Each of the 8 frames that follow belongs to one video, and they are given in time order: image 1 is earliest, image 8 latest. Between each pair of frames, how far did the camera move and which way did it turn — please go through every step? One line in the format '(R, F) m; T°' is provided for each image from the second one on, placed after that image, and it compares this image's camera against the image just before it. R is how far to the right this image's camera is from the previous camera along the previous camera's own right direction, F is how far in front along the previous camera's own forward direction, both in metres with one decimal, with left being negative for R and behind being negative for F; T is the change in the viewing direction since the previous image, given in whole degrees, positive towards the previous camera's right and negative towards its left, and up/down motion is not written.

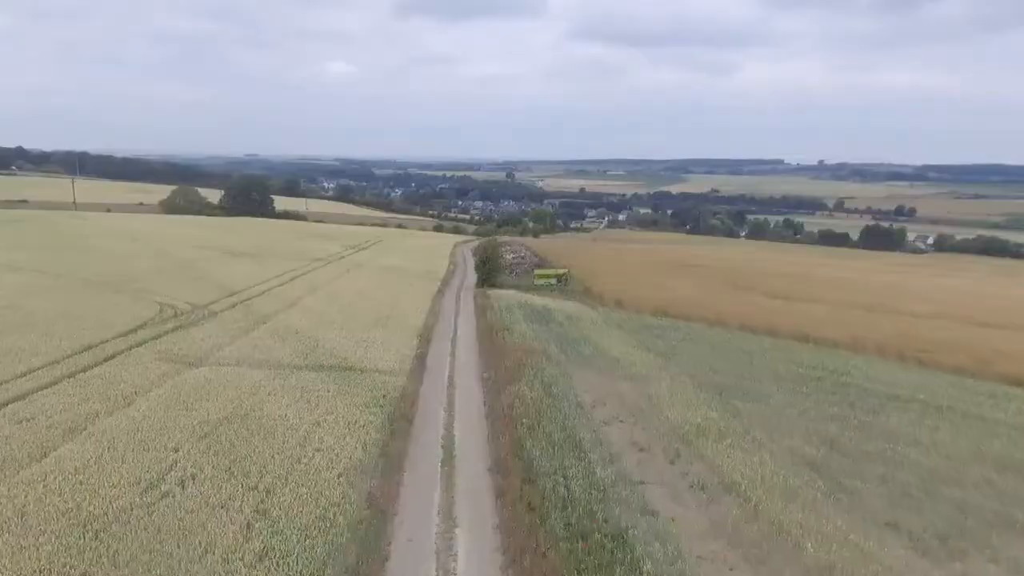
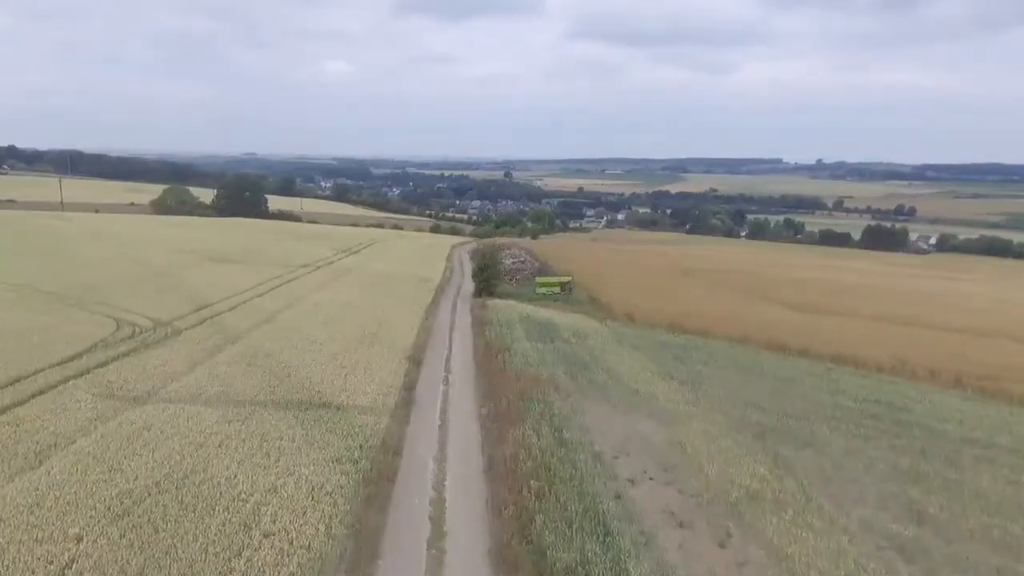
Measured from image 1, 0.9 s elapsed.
(-0.1, +3.5) m; 0°
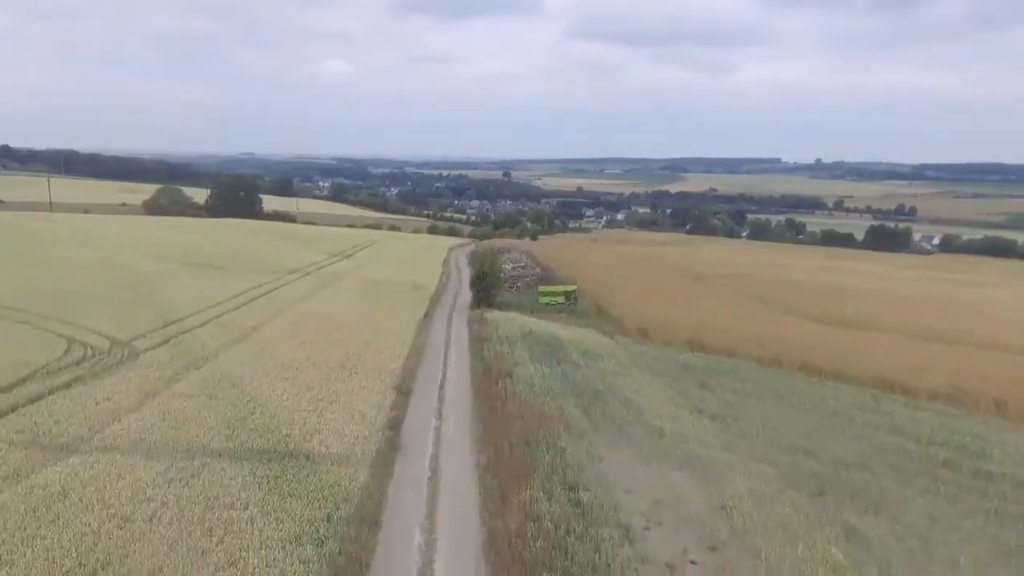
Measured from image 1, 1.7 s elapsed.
(-0.1, +3.2) m; 0°
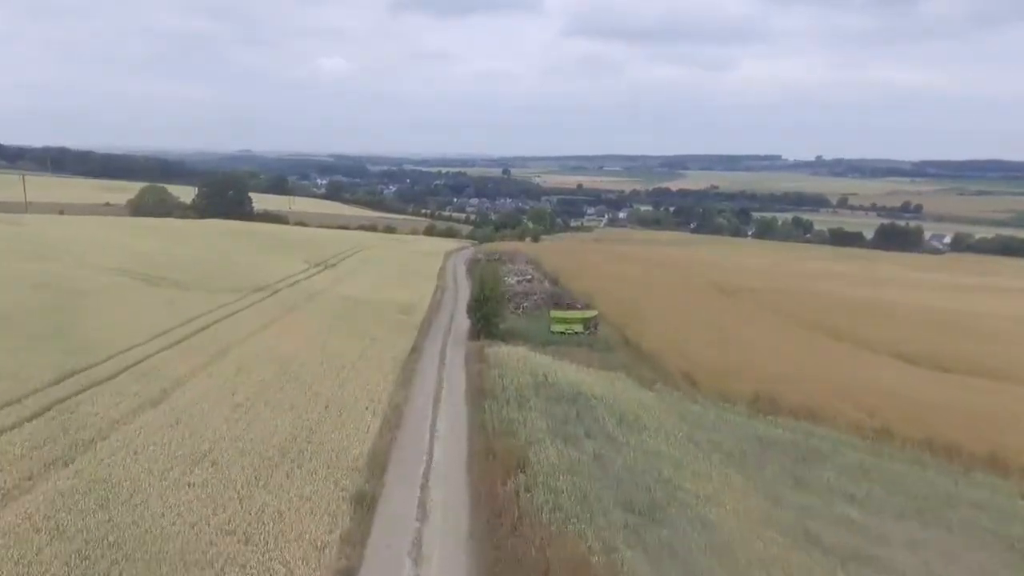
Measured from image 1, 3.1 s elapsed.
(-0.3, +7.4) m; 0°
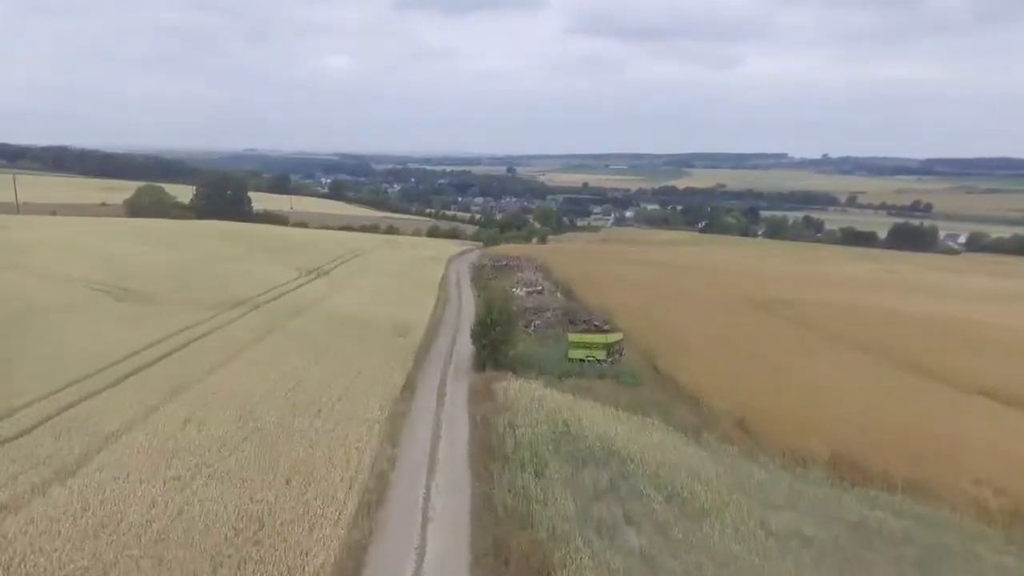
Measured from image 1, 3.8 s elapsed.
(-0.3, +4.8) m; 0°
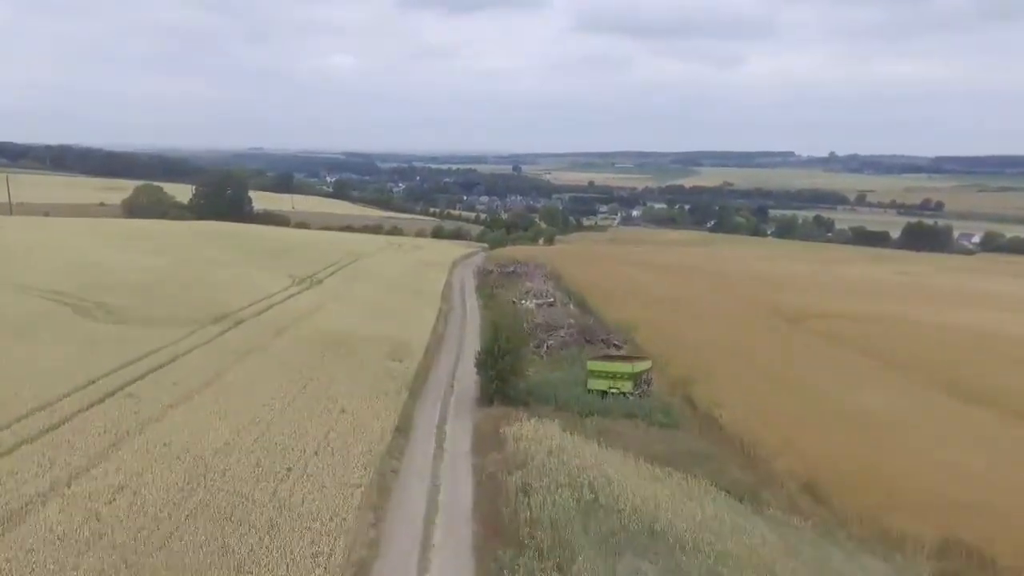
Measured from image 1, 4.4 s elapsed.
(-0.2, +4.1) m; 0°
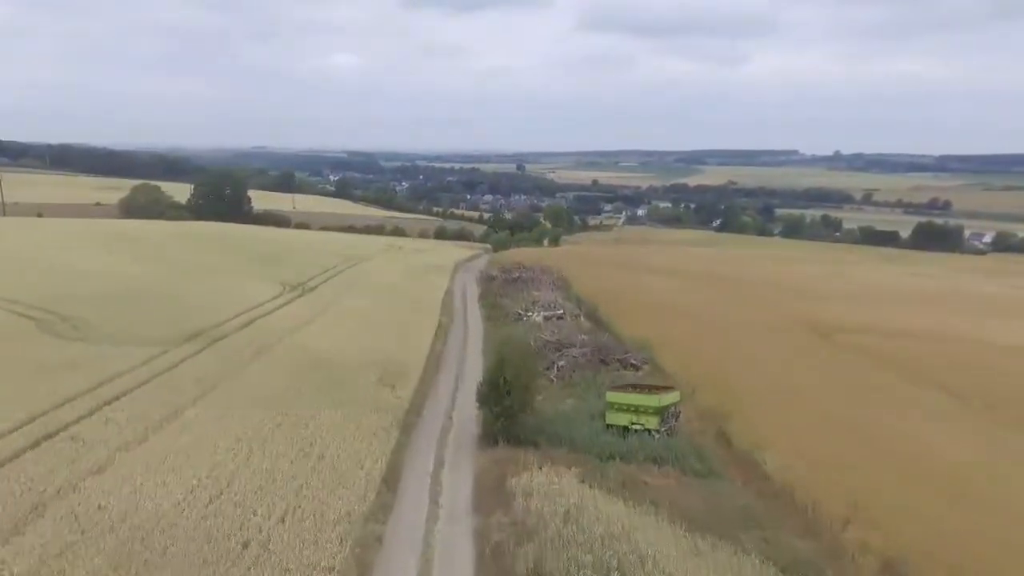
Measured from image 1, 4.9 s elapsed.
(-0.1, +3.3) m; 0°
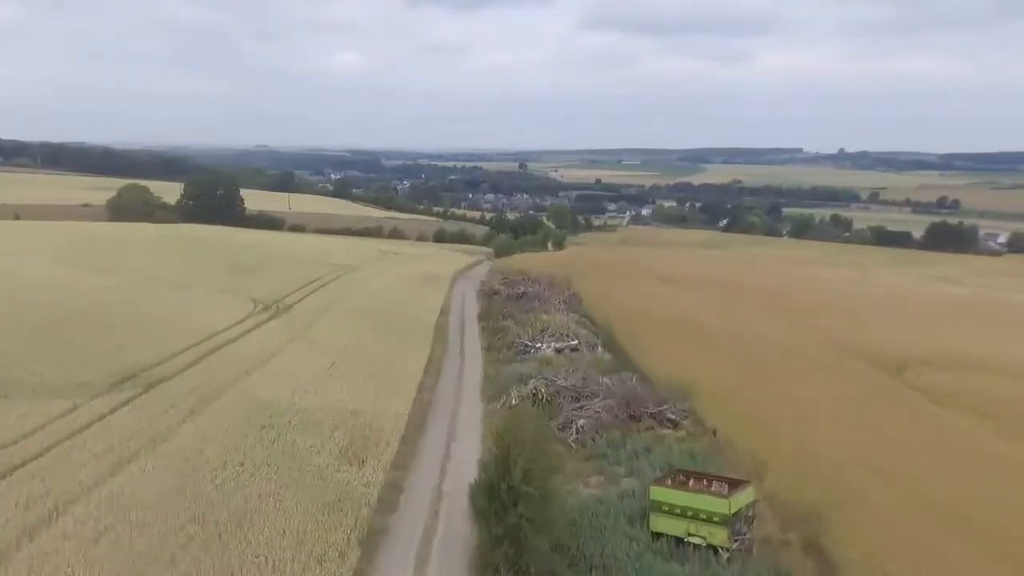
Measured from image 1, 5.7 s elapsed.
(-0.1, +6.4) m; 0°
